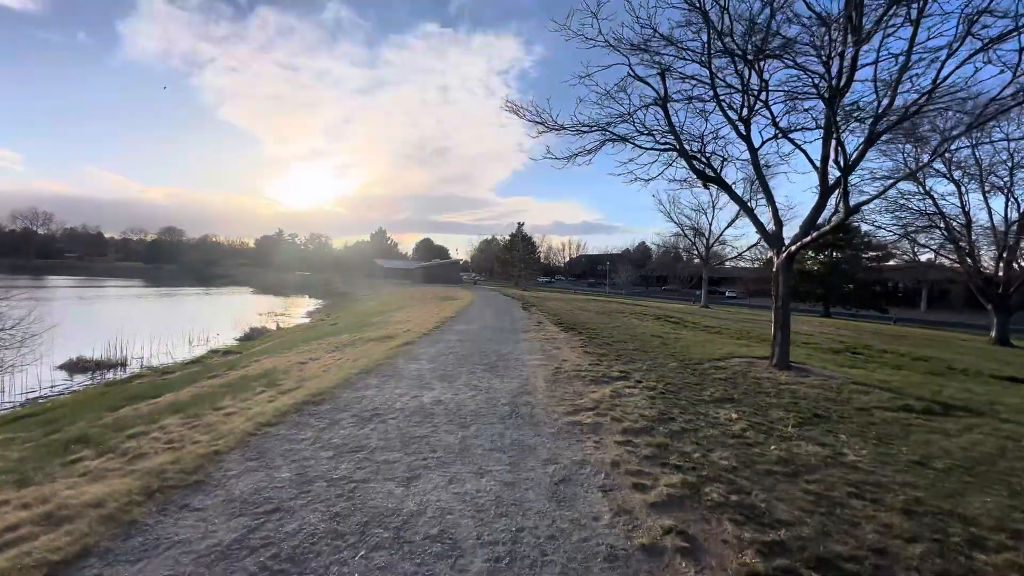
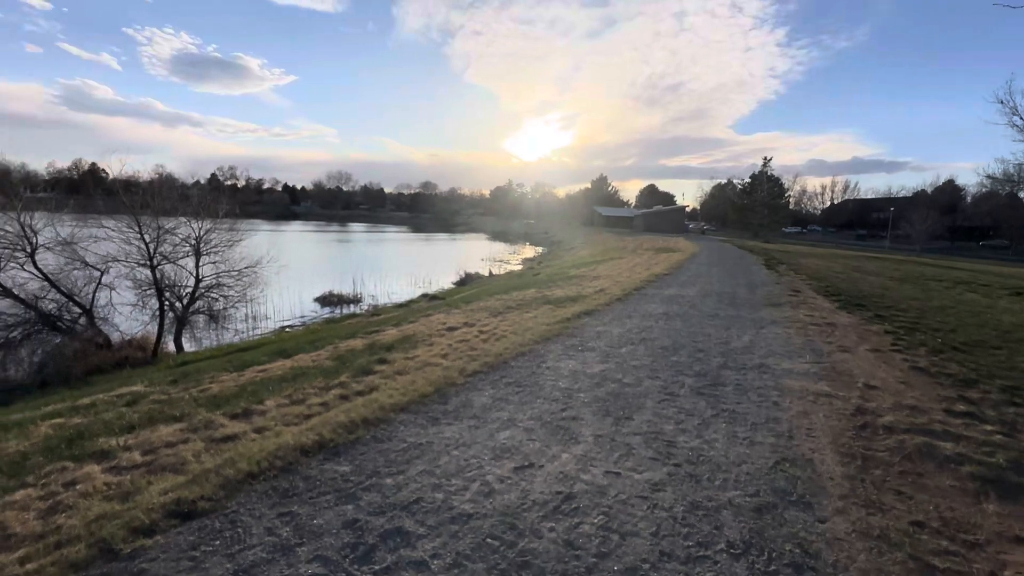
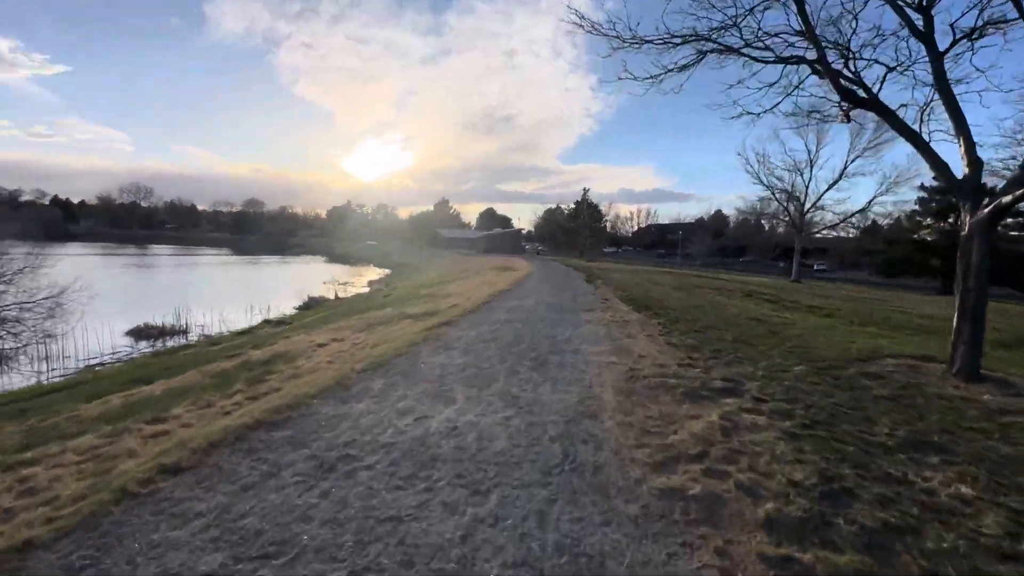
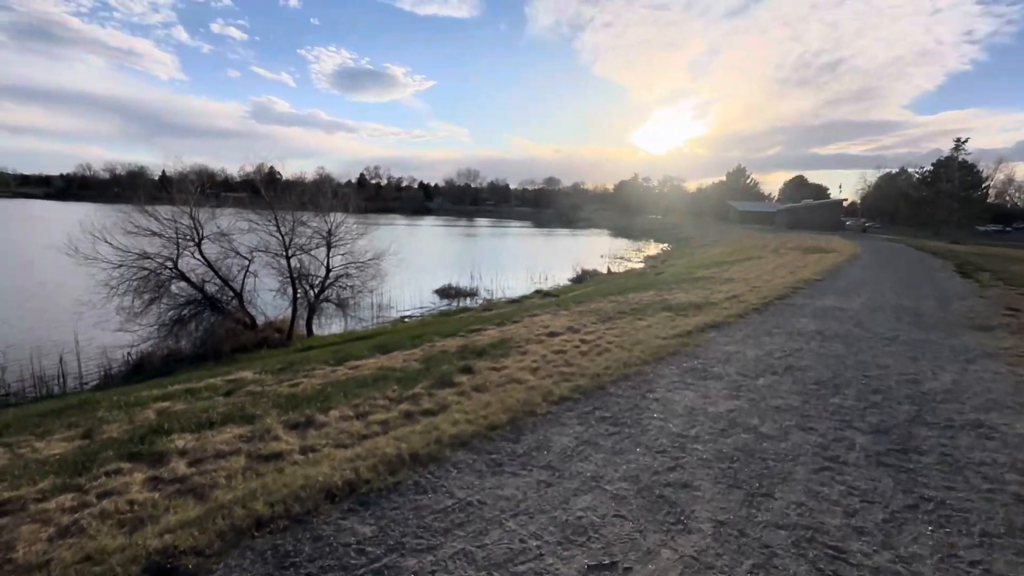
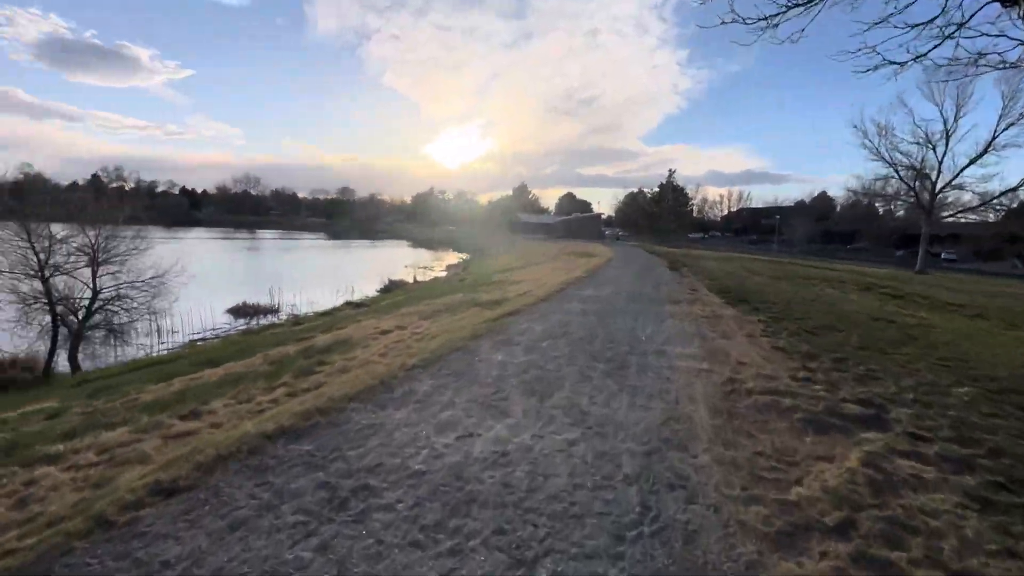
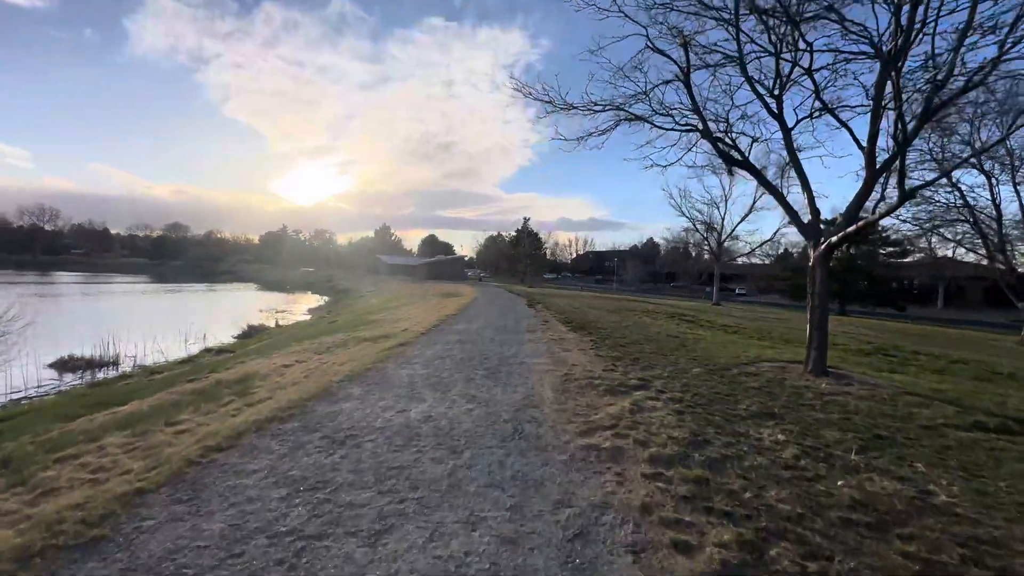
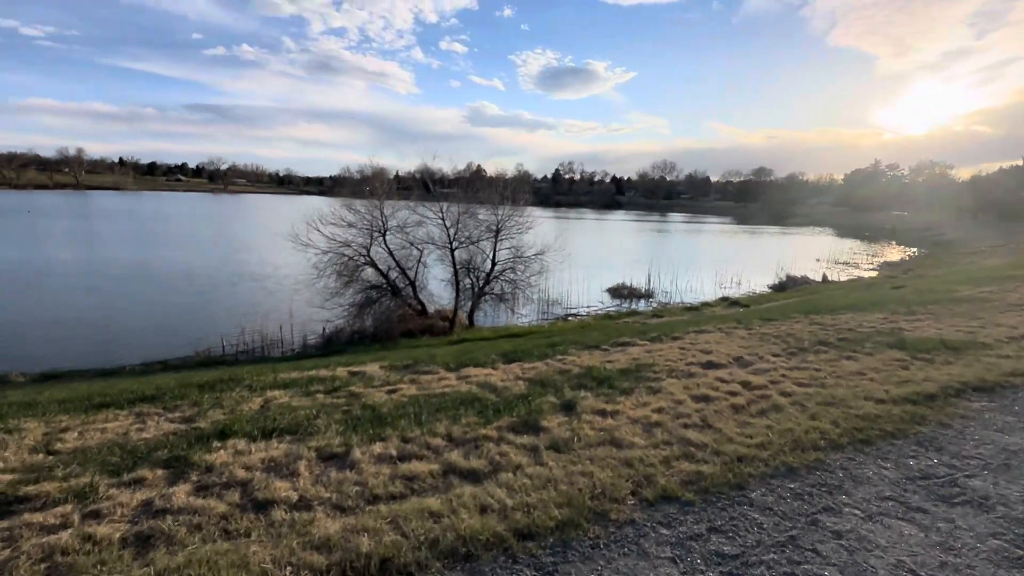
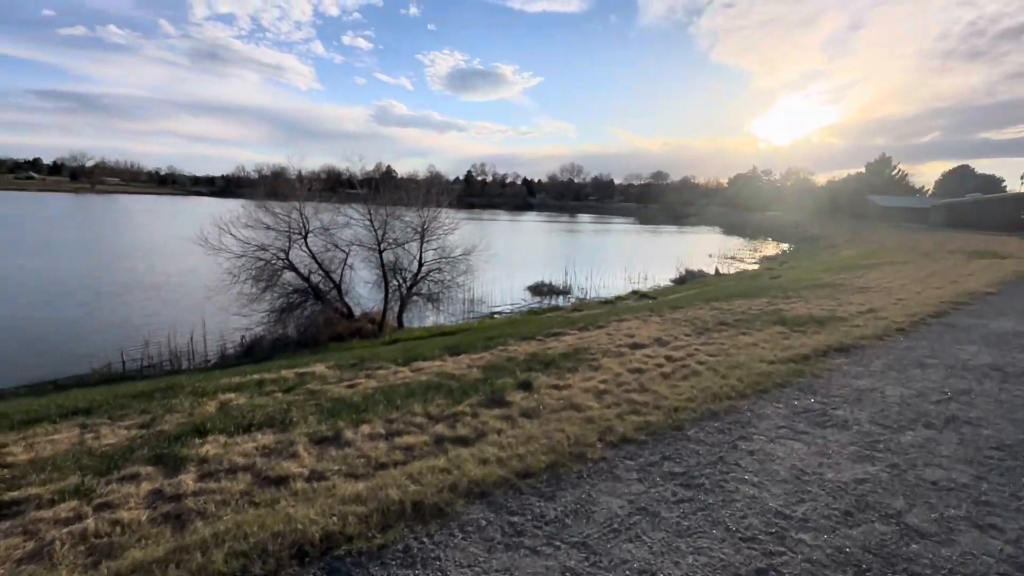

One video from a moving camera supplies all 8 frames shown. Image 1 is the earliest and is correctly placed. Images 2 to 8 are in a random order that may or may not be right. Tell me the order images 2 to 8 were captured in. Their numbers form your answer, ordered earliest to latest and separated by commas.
6, 3, 5, 2, 4, 8, 7
